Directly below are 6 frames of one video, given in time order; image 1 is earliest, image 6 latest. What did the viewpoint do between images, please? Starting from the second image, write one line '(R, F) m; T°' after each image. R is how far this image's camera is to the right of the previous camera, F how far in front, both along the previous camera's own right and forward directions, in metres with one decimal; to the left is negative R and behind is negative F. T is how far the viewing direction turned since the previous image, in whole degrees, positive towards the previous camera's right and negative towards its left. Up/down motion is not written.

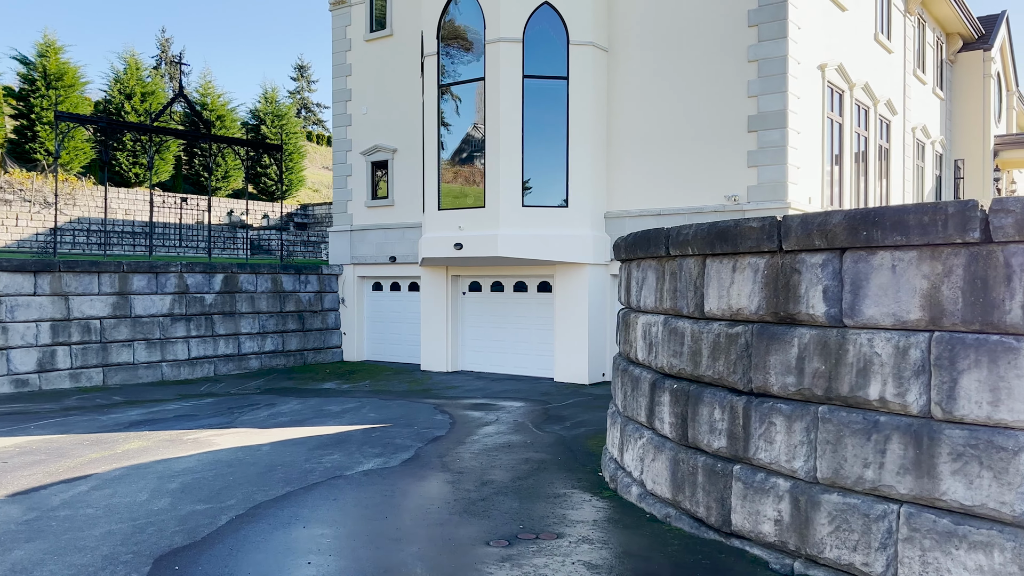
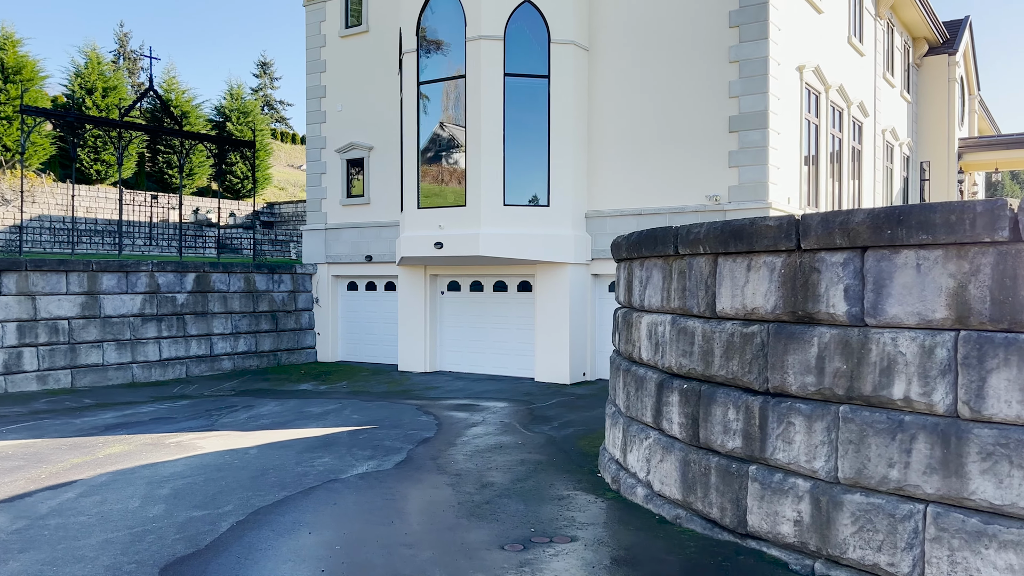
(-0.3, +0.1) m; +2°
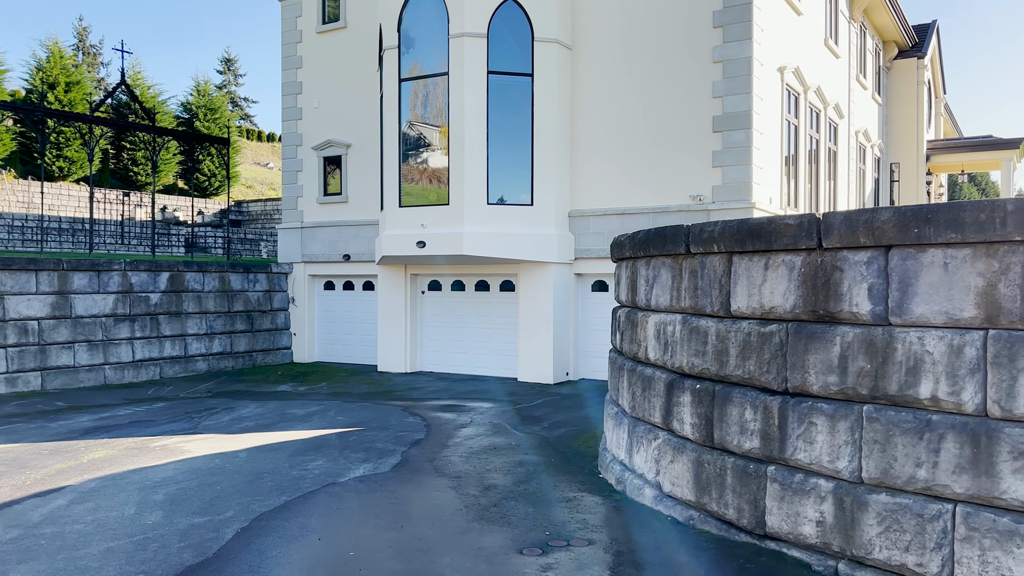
(-0.3, +0.1) m; +2°
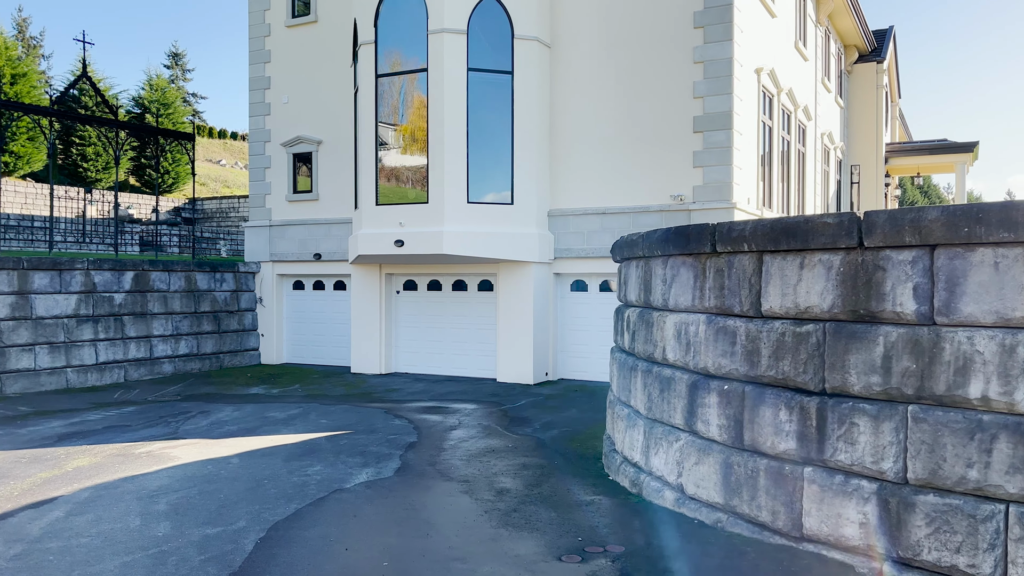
(-0.4, +0.1) m; +3°
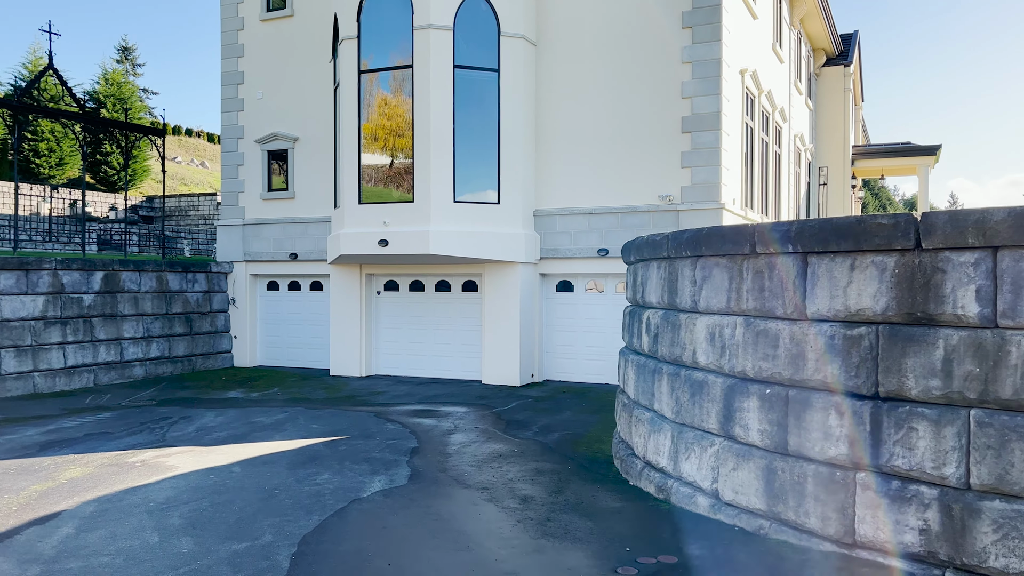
(-0.5, +0.2) m; +3°
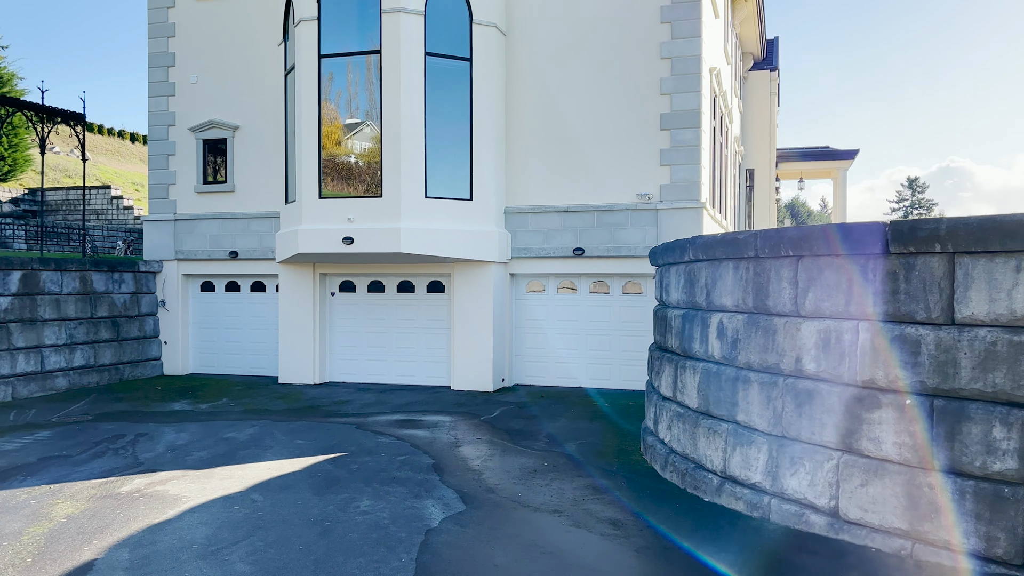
(-1.2, +0.6) m; +7°
